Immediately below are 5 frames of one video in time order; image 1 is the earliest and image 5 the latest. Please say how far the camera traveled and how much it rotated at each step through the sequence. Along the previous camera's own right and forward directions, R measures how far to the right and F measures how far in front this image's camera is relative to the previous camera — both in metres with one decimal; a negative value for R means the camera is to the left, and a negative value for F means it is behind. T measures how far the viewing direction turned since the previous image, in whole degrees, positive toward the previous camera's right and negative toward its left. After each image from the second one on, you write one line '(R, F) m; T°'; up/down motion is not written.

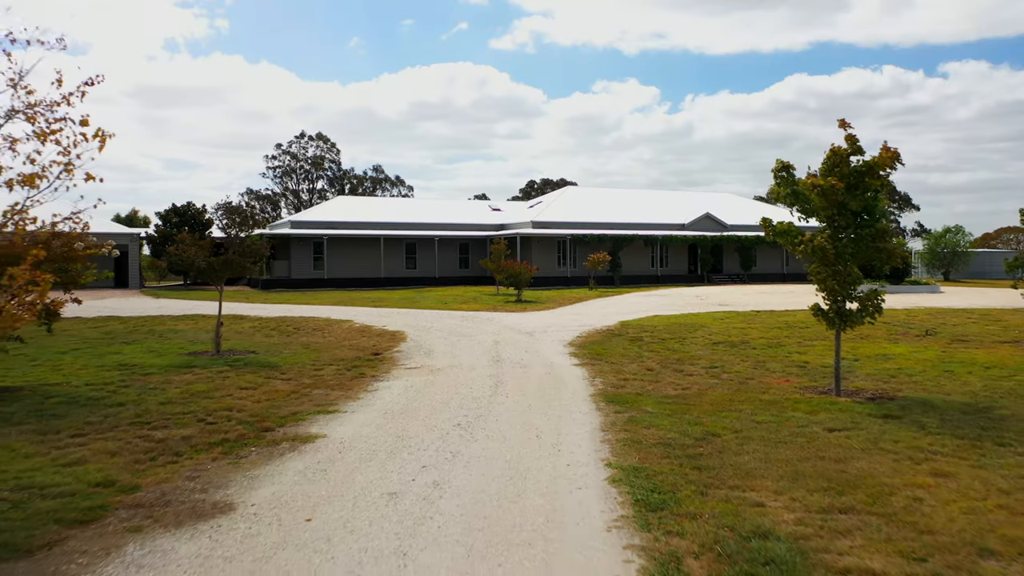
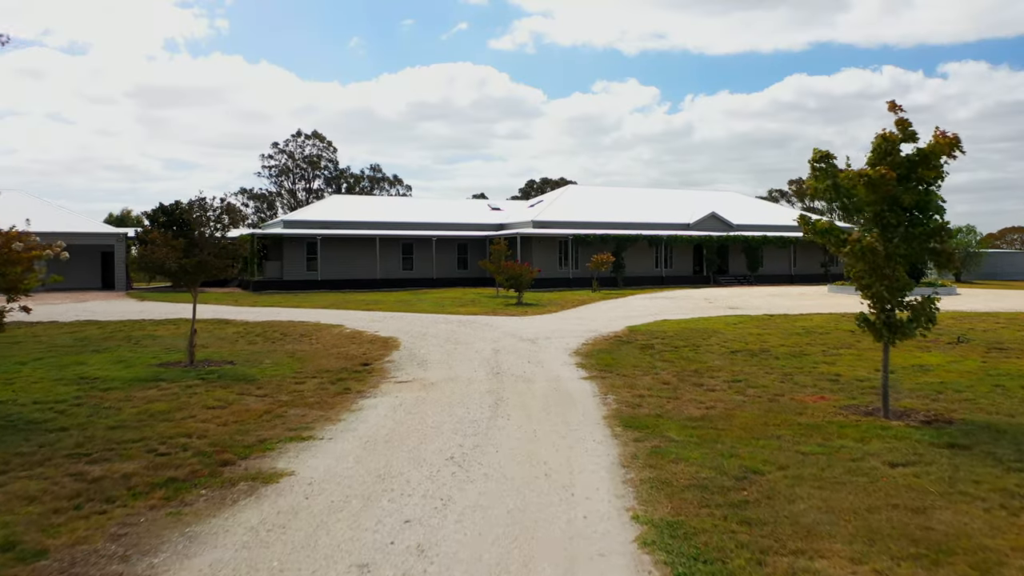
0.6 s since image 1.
(0.0, +1.0) m; 0°
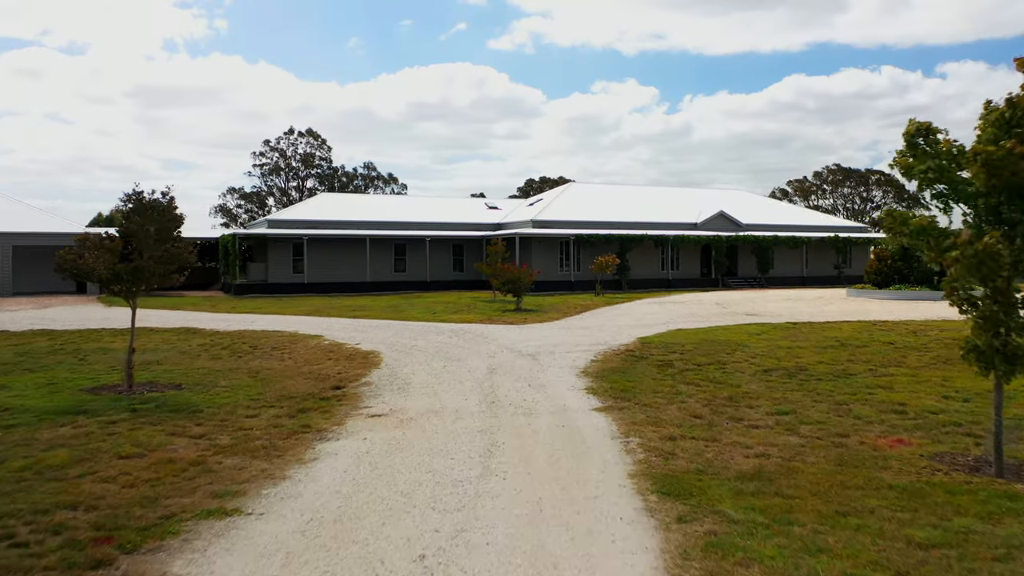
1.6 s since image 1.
(0.0, +1.7) m; 0°
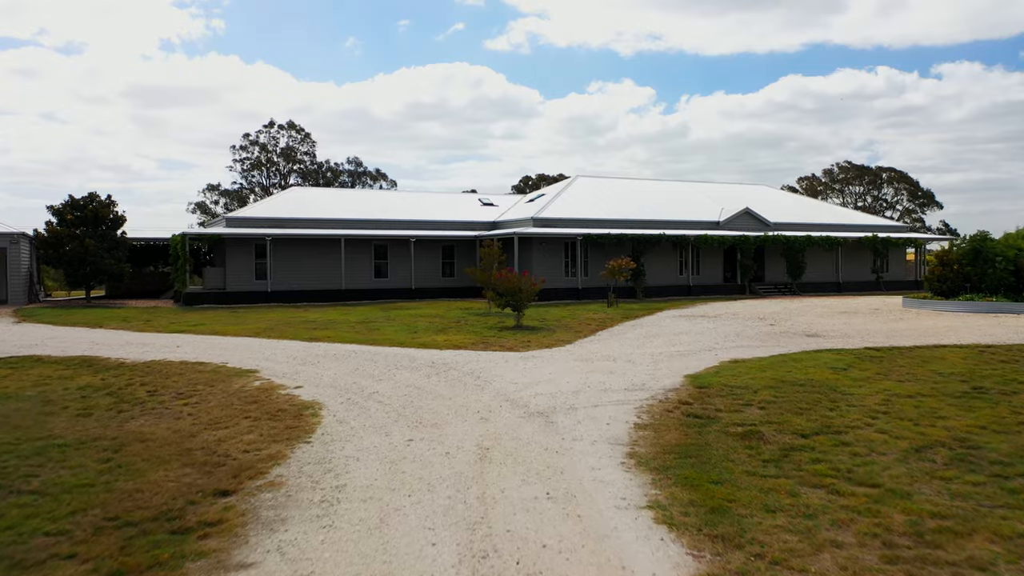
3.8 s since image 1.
(0.0, +3.9) m; 0°
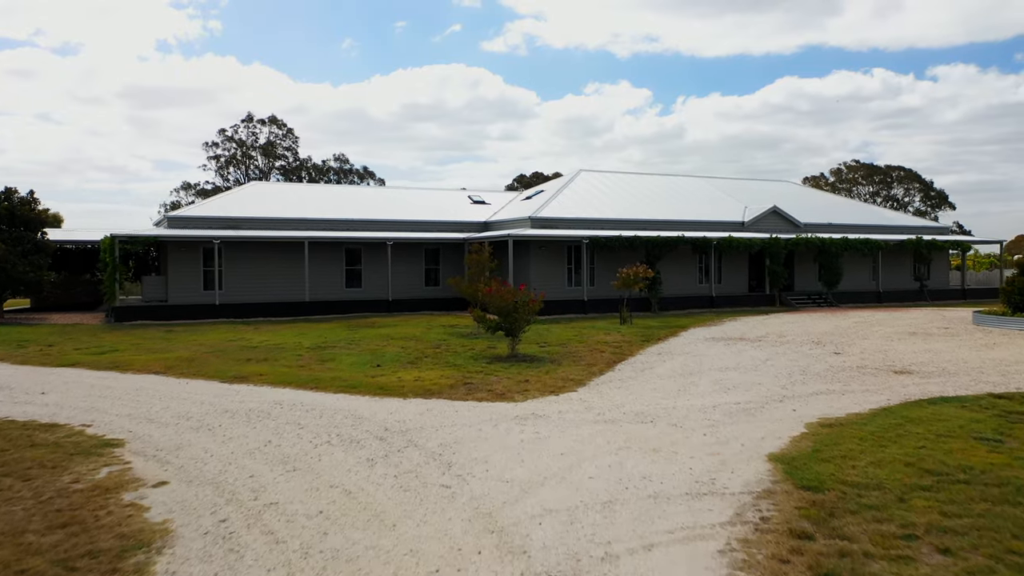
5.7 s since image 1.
(0.0, +3.7) m; 0°
